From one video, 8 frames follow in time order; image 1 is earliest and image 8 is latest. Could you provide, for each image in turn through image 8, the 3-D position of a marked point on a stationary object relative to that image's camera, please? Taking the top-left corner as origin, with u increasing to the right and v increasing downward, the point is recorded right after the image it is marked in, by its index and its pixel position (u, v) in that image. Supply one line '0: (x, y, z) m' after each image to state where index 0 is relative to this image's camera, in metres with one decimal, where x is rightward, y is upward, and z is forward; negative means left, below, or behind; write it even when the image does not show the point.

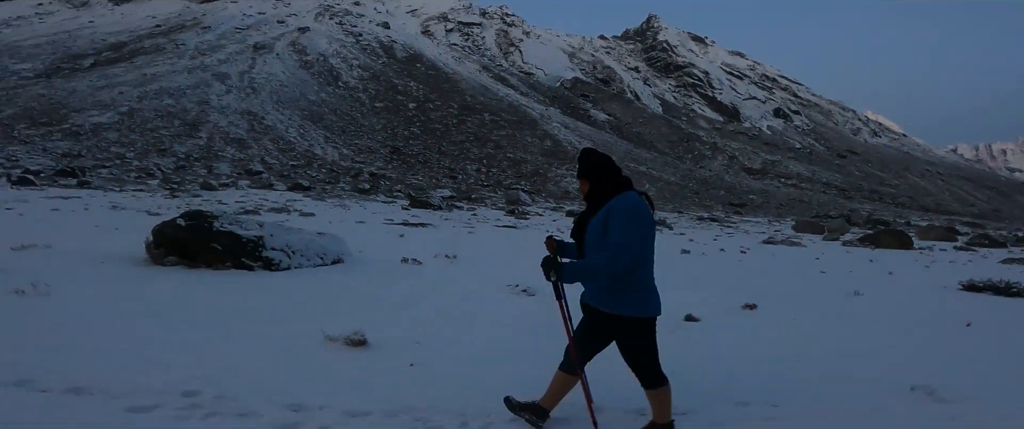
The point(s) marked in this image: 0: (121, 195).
0: (-11.6, +0.6, +16.9) m
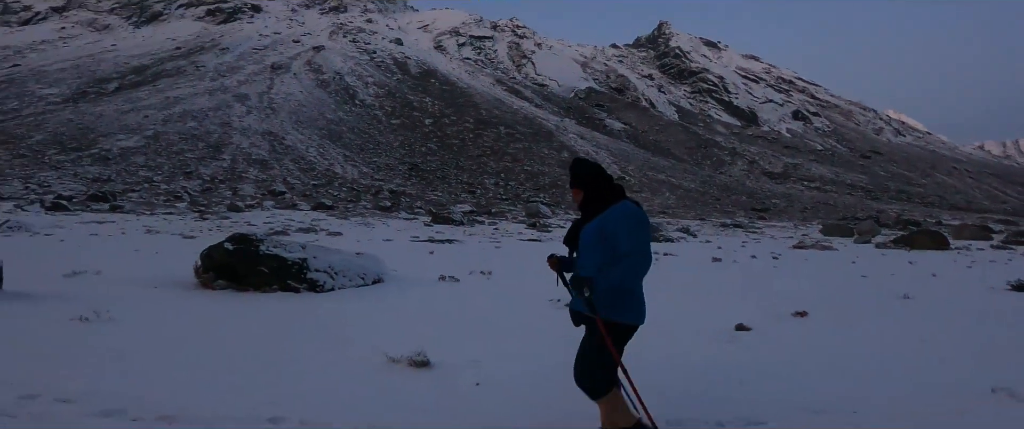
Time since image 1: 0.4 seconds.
0: (-10.9, -0.1, +17.2) m
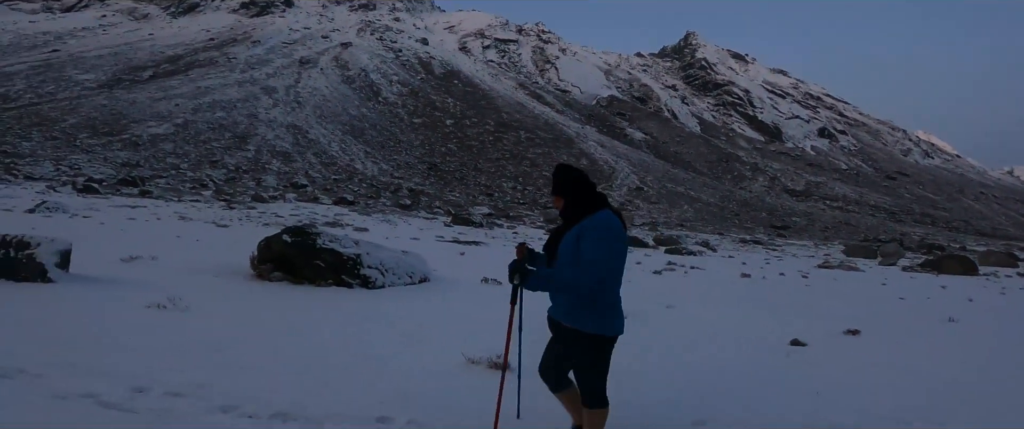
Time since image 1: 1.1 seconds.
0: (-10.1, +0.3, +17.4) m
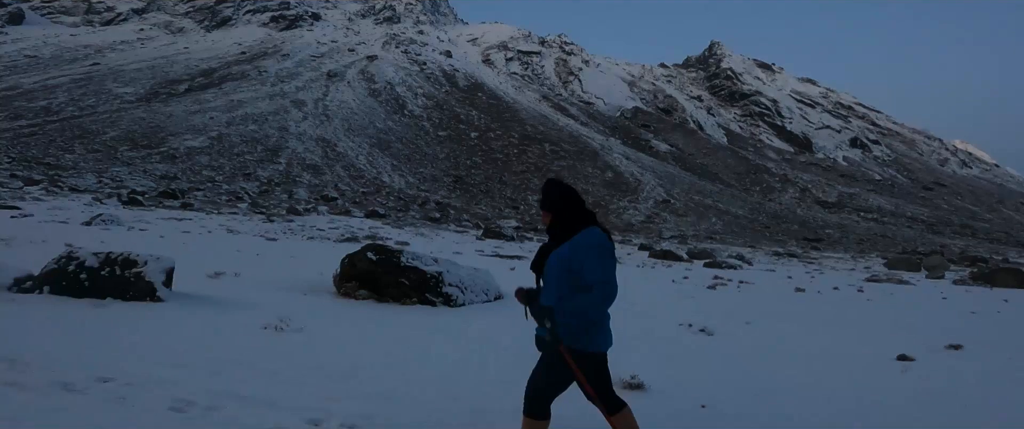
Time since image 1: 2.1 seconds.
0: (-9.0, -0.1, +17.5) m
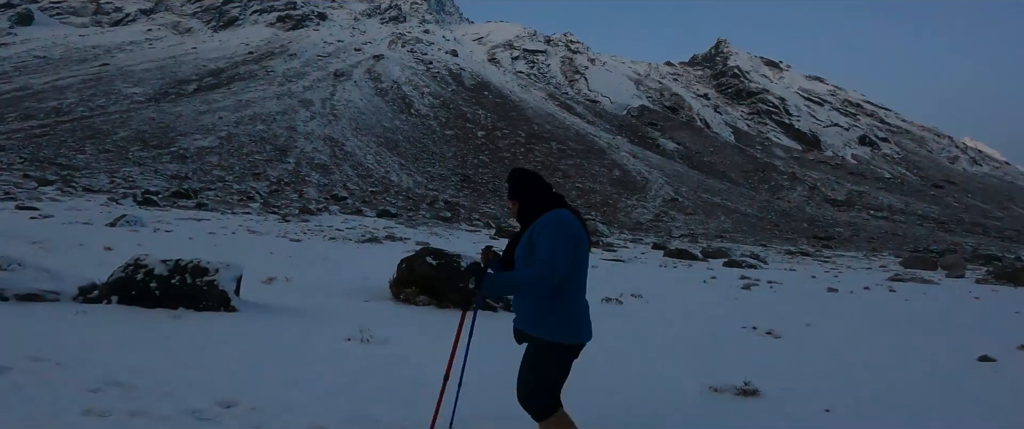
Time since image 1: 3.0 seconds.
0: (-8.4, -0.1, +17.4) m
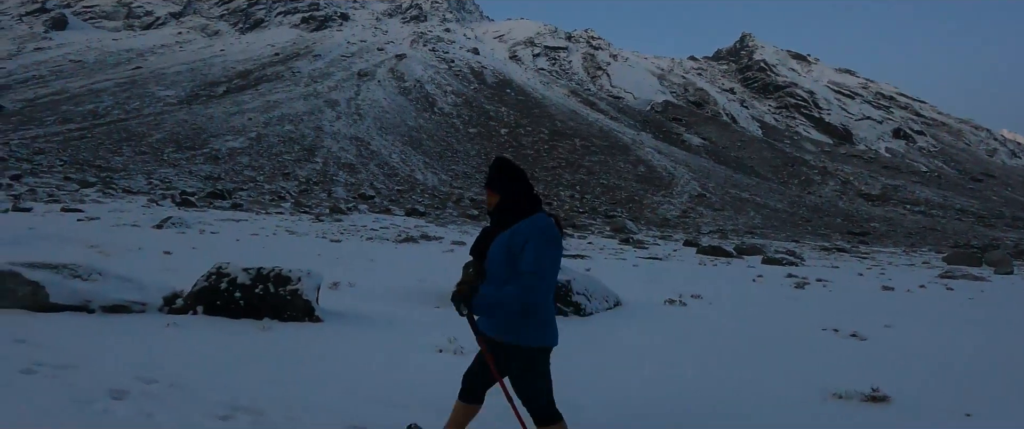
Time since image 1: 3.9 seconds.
0: (-7.3, -0.1, +17.5) m
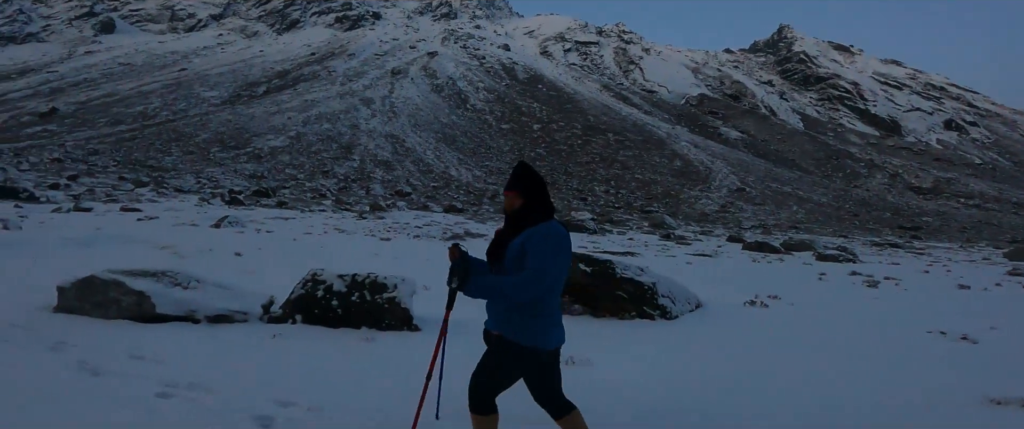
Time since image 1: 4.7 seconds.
0: (-6.0, 0.0, +17.6) m
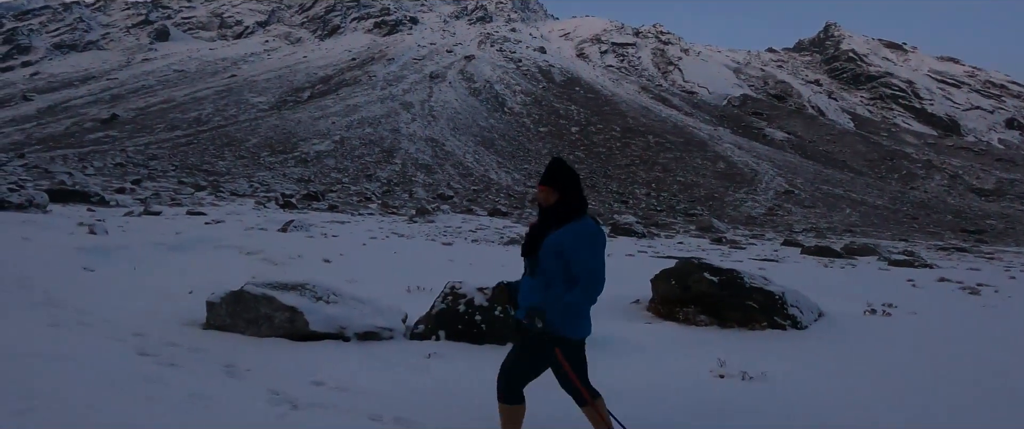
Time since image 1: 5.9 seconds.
0: (-4.3, -0.1, +17.5) m
